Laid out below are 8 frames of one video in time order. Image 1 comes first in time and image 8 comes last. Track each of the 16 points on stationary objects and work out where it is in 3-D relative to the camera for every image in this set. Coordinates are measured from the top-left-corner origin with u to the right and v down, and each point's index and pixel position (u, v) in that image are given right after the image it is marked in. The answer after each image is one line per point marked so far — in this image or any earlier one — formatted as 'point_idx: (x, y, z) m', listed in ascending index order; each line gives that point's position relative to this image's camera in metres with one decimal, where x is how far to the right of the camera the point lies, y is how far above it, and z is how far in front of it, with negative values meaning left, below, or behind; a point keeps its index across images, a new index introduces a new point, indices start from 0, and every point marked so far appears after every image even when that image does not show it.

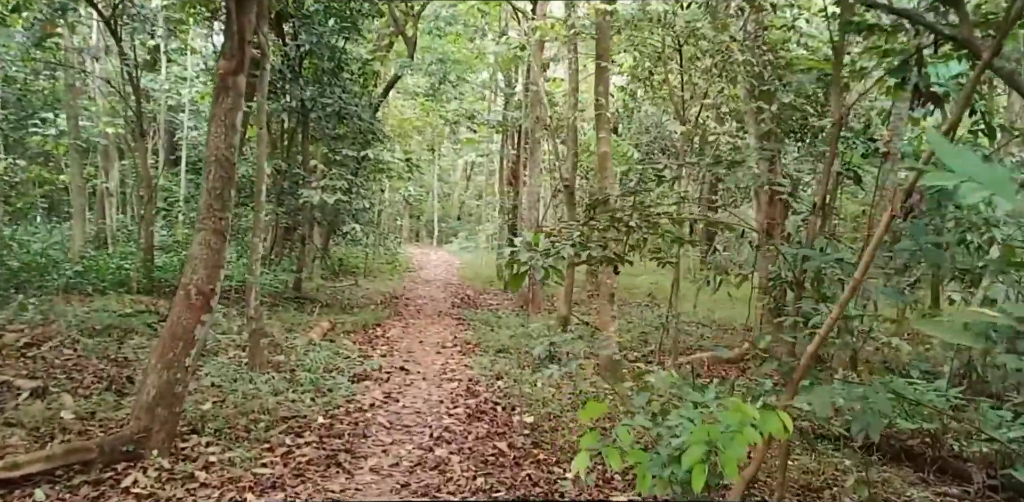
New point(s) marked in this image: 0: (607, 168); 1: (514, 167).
0: (+1.1, +1.0, +7.6) m
1: (+0.1, +2.2, +18.0) m
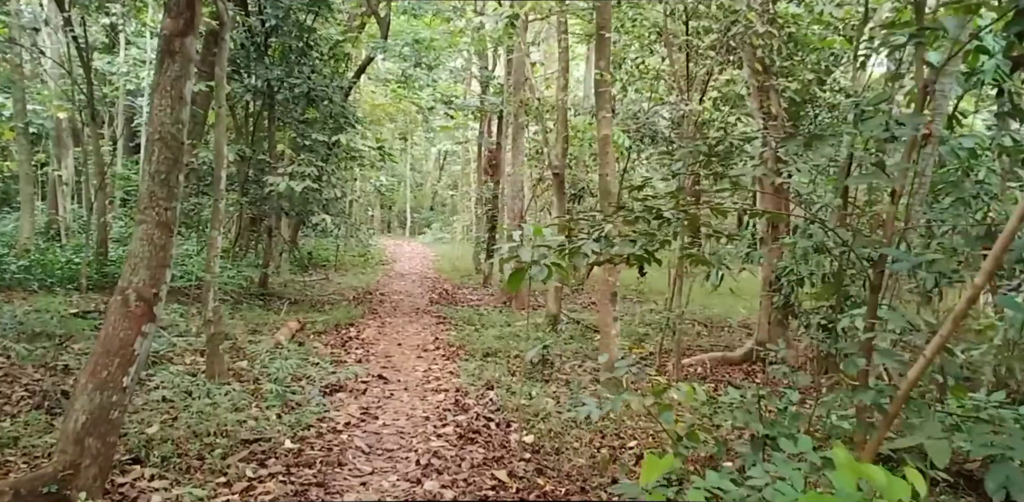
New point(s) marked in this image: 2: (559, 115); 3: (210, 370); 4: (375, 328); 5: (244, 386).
0: (+1.0, +1.0, +6.9) m
1: (-0.5, +2.4, +17.2) m
2: (+0.7, +2.0, +9.9) m
3: (-3.1, -1.2, +7.0) m
4: (-2.1, -1.1, +10.1) m
5: (-2.7, -1.3, +6.7) m
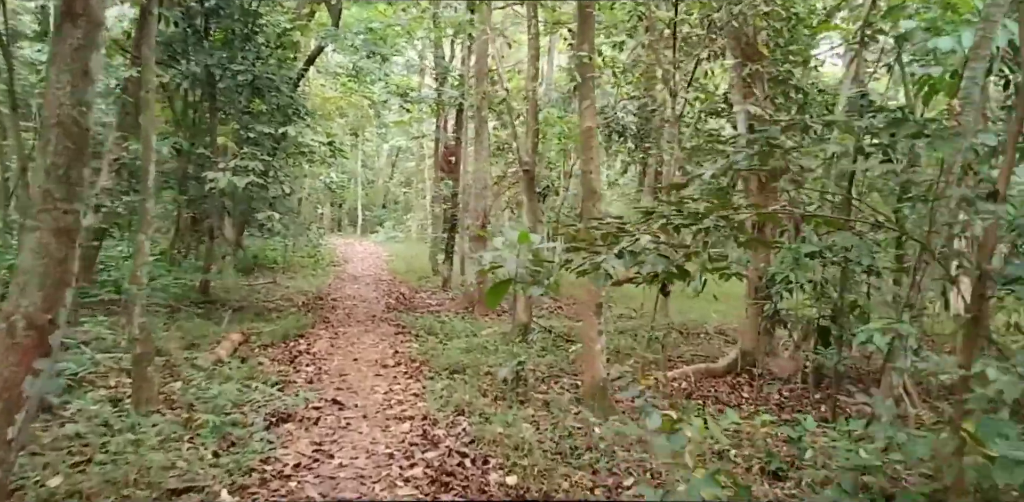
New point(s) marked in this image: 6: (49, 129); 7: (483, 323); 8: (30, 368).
0: (+0.8, +1.0, +6.2) m
1: (-1.5, +2.4, +16.4) m
2: (+0.3, +2.0, +9.2) m
3: (-3.4, -1.3, +6.0) m
4: (-2.5, -1.2, +9.2) m
5: (-2.9, -1.4, +5.8) m
6: (-2.5, +0.6, +3.6) m
7: (-0.4, -1.1, +9.9) m
8: (-2.5, -0.6, +3.5) m
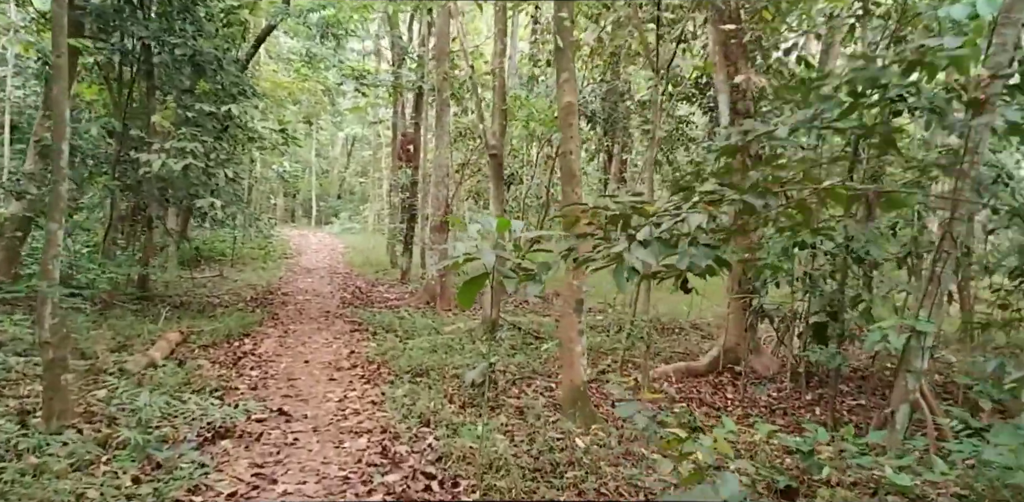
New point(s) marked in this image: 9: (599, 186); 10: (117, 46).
0: (+0.5, +1.0, +5.6) m
1: (-2.3, +2.6, +15.7) m
2: (-0.2, +2.1, +8.5) m
3: (-3.6, -1.2, +5.2) m
4: (-2.9, -1.1, +8.4) m
5: (-3.1, -1.3, +5.0) m
6: (-2.6, +0.7, +2.8) m
7: (-0.9, -1.0, +9.3) m
8: (-2.6, -0.5, +2.7) m
9: (+1.7, +1.3, +13.1) m
10: (-5.7, +2.9, +9.6) m
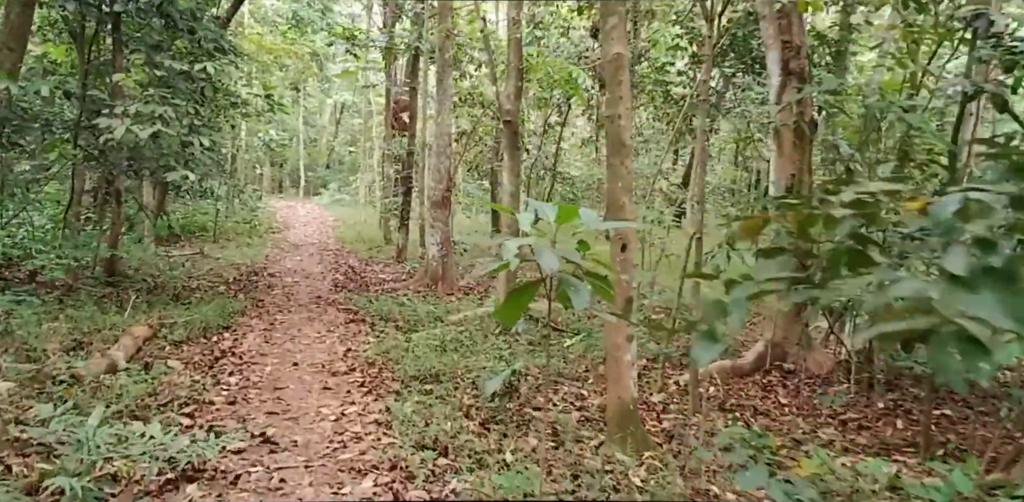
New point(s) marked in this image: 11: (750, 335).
0: (+0.7, +1.1, +4.5) m
1: (-2.3, +3.1, +14.5) m
2: (0.0, +2.3, +7.4) m
3: (-3.4, -1.1, +4.2) m
4: (-2.8, -0.9, +7.4) m
5: (-2.9, -1.3, +4.0) m
6: (-2.3, +0.7, +1.7) m
7: (-0.7, -0.7, +8.3) m
8: (-2.3, -0.6, +1.7) m
9: (+1.8, +1.7, +12.0) m
10: (-5.5, +3.2, +8.4) m
11: (+2.7, -0.9, +7.8) m
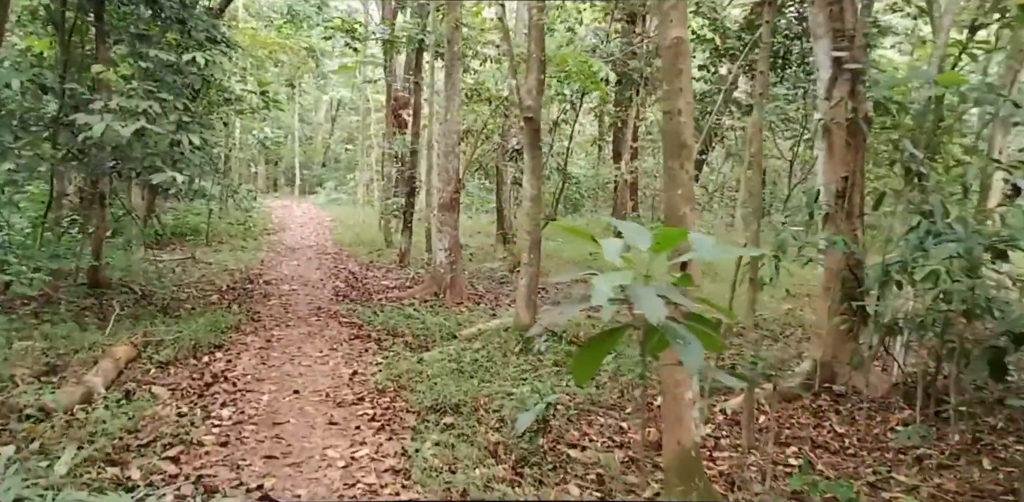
0: (+1.0, +1.0, +3.9) m
1: (-2.1, +3.0, +13.8) m
2: (+0.2, +2.2, +6.7) m
3: (-3.1, -1.3, +3.5) m
4: (-2.5, -1.0, +6.7) m
5: (-2.6, -1.4, +3.3) m
6: (-2.0, +0.5, +1.0) m
7: (-0.5, -0.8, +7.6) m
8: (-2.1, -0.7, +1.0) m
9: (+2.0, +1.6, +11.4) m
10: (-5.3, +3.1, +7.6) m
11: (+2.9, -1.0, +7.2) m
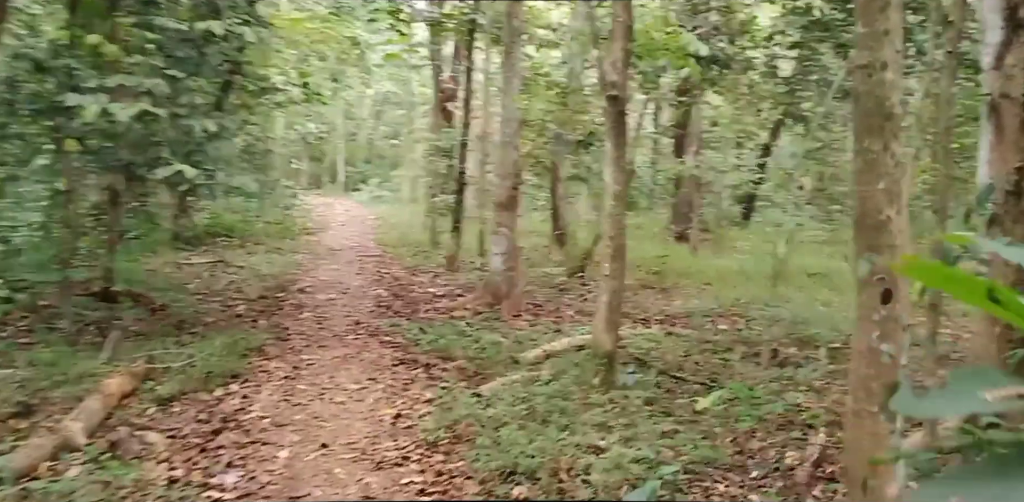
0: (+1.4, +0.9, +2.5) m
1: (-1.0, +3.0, +12.6) m
2: (+0.9, +2.1, +5.5) m
3: (-2.7, -1.3, +2.4) m
4: (-1.9, -1.0, +5.6) m
5: (-2.2, -1.5, +2.2) m
6: (-1.8, +0.4, -0.1) m
7: (+0.2, -0.9, +6.4) m
8: (-1.8, -0.8, -0.1) m
9: (+2.9, +1.5, +10.0) m
10: (-4.6, +3.0, +6.7) m
11: (+3.6, -1.1, +5.7) m
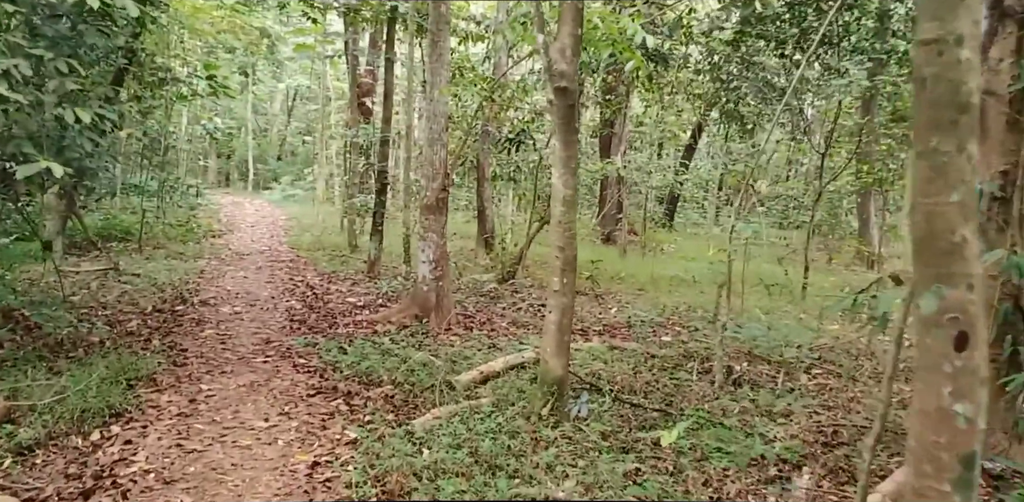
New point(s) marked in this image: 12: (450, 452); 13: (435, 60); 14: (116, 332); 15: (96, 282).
0: (+1.3, +0.8, +2.1) m
1: (-2.3, +2.9, +11.8) m
2: (+0.4, +2.0, +4.9) m
3: (-2.8, -1.5, +1.4) m
4: (-2.4, -1.2, +4.7) m
5: (-2.2, -1.6, +1.3) m
6: (-1.6, +0.3, -0.9) m
7: (-0.4, -1.0, +5.7) m
8: (-1.6, -0.9, -0.9) m
9: (+1.9, +1.5, +9.6) m
10: (-5.2, +2.9, +5.5) m
11: (+3.1, -1.2, +5.5) m
12: (-0.4, -1.2, +4.0) m
13: (-0.9, +2.1, +7.5) m
14: (-4.0, -0.8, +6.8) m
15: (-5.4, -0.4, +8.7) m
